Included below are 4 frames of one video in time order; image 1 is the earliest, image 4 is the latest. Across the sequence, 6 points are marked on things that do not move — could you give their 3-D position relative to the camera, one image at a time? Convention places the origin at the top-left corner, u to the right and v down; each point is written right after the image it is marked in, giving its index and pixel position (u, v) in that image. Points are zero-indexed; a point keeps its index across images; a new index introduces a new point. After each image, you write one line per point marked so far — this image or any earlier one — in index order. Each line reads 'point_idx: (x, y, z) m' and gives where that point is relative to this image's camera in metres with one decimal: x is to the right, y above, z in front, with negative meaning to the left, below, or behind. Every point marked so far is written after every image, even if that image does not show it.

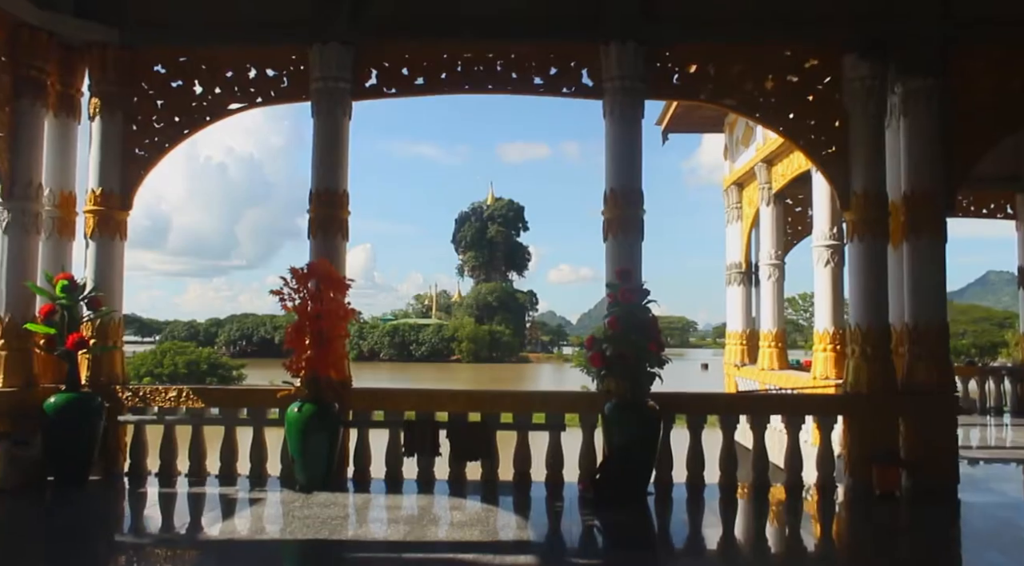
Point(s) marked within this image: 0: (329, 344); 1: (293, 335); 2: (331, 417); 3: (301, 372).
0: (-1.2, -0.4, +5.6) m
1: (-1.5, -0.4, +5.5) m
2: (-1.2, -0.9, +5.5) m
3: (-1.4, -0.6, +5.6) m
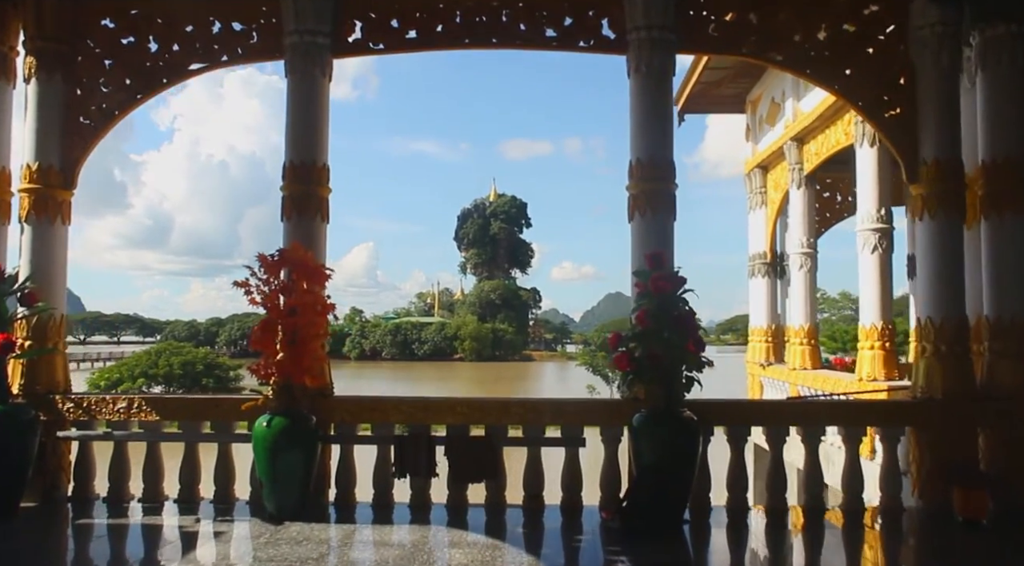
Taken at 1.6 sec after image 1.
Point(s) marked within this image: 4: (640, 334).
0: (-1.2, -0.4, +4.7) m
1: (-1.4, -0.3, +4.7) m
2: (-1.2, -0.8, +4.7) m
3: (-1.4, -0.5, +4.7) m
4: (+0.7, -0.3, +4.6) m
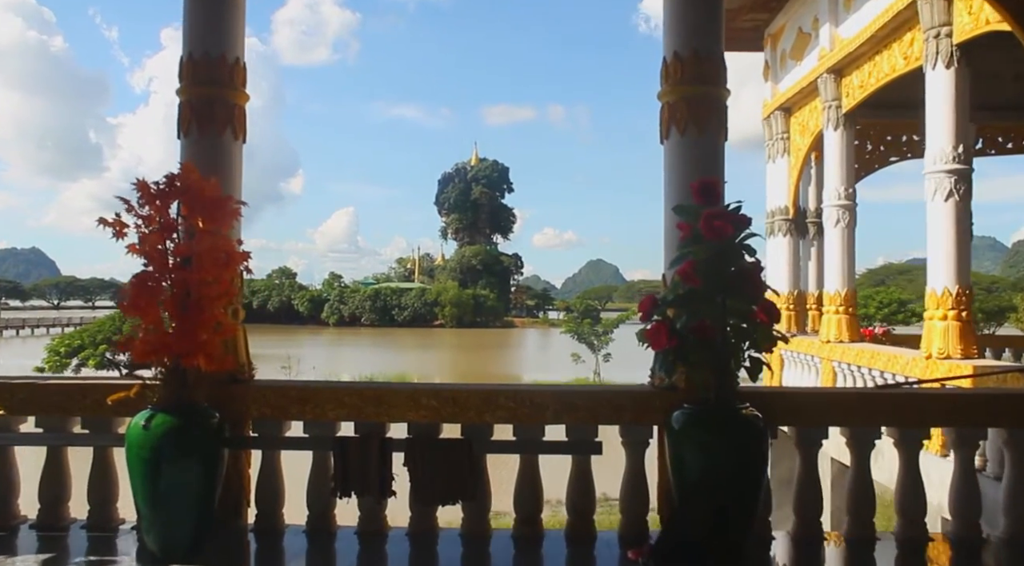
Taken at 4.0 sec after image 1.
0: (-1.2, -0.1, +3.3) m
1: (-1.5, -0.1, +3.2) m
2: (-1.2, -0.6, +3.3) m
3: (-1.4, -0.3, +3.3) m
4: (+0.7, -0.1, +3.2) m
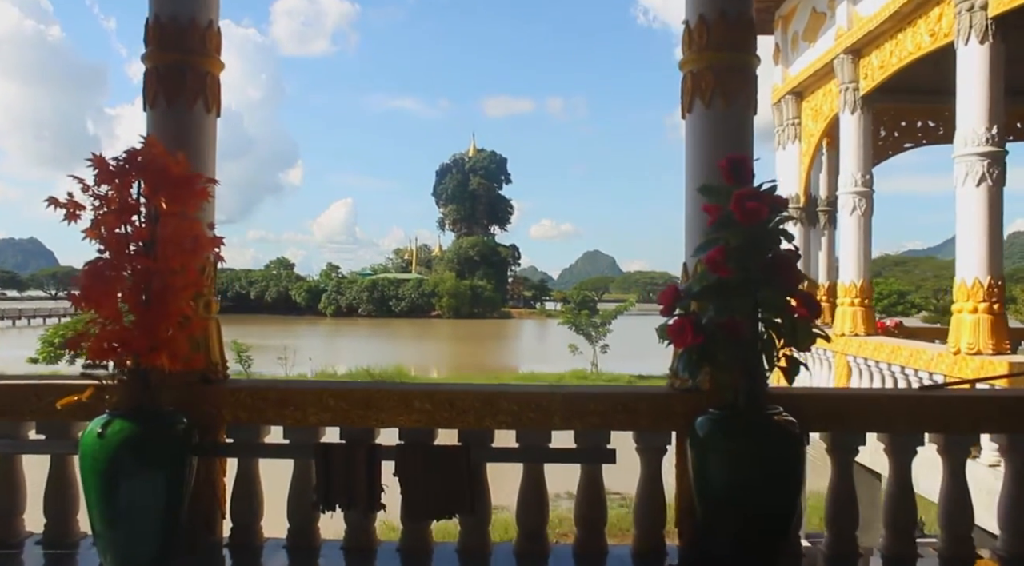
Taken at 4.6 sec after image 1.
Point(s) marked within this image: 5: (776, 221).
0: (-1.2, -0.1, +2.9) m
1: (-1.5, 0.0, +2.9) m
2: (-1.2, -0.6, +2.9) m
3: (-1.4, -0.3, +2.9) m
4: (+0.7, 0.0, +2.8) m
5: (+0.9, +0.2, +2.8) m
